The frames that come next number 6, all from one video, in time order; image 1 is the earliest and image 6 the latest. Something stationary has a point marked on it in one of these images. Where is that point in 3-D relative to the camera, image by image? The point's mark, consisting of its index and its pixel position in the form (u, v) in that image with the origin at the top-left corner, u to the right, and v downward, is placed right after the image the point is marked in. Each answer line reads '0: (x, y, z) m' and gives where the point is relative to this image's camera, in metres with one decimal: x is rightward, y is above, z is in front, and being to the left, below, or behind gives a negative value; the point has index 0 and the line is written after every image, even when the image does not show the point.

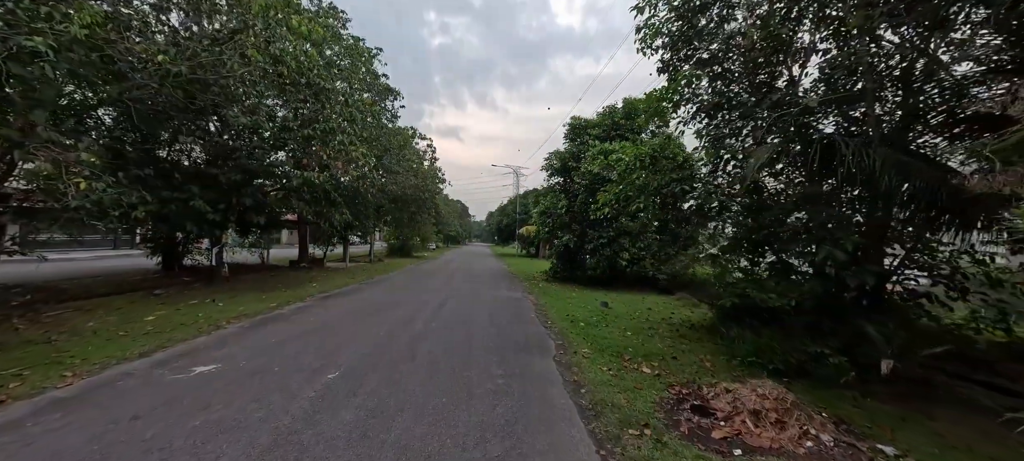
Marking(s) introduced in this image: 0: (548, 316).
0: (+0.7, -1.8, +7.8) m
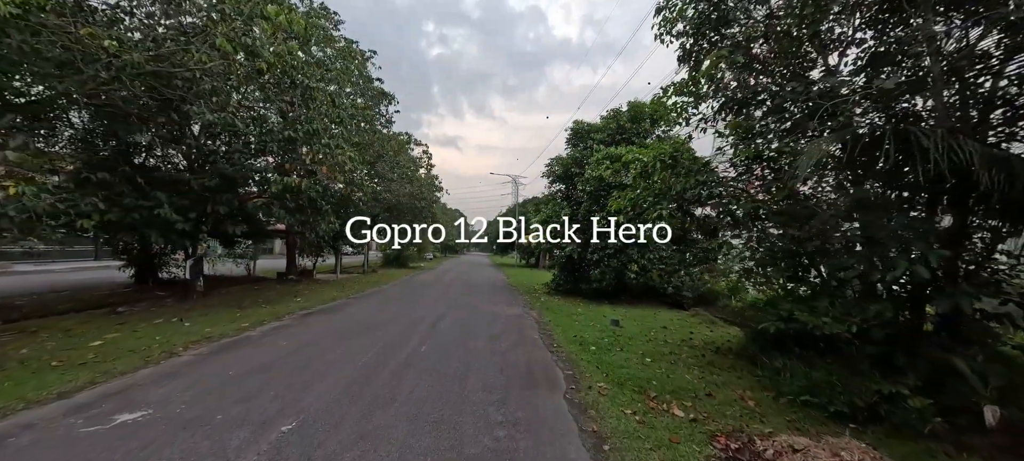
0: (+0.7, -2.0, +6.9) m
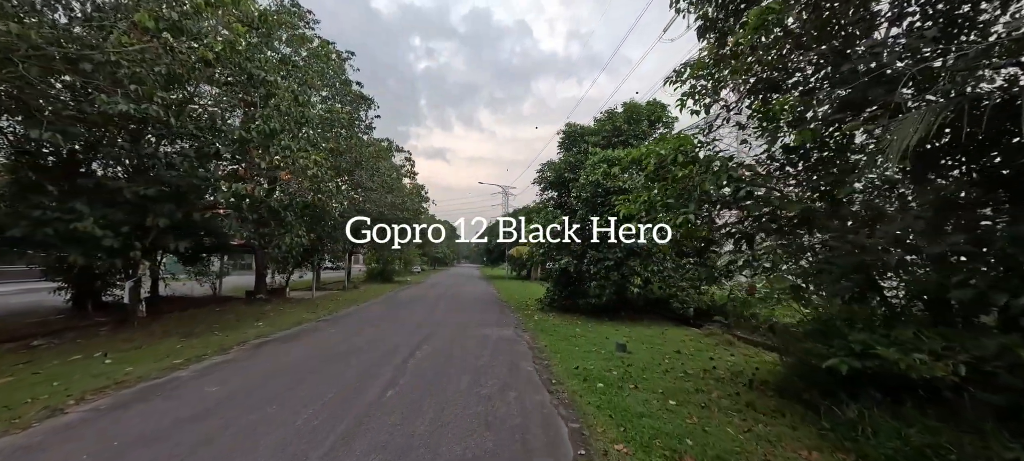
0: (+0.6, -2.1, +5.7) m
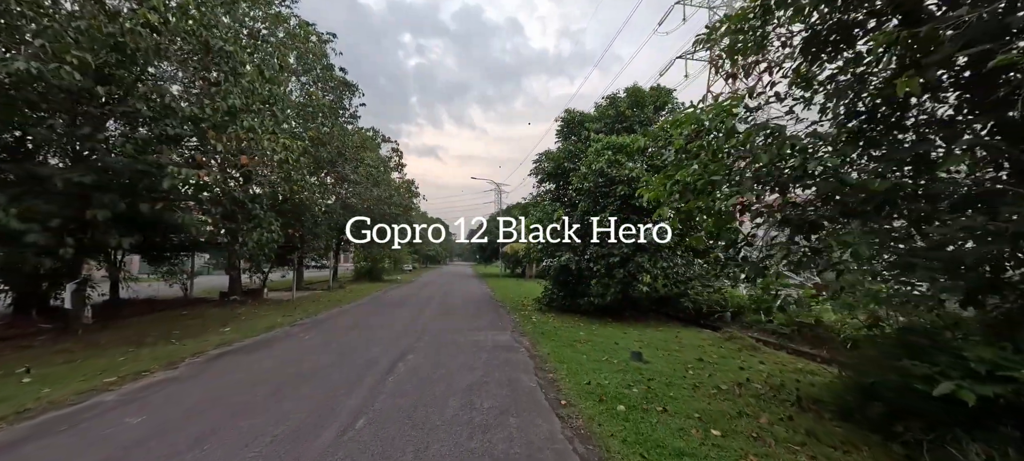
0: (+0.6, -2.0, +4.8) m
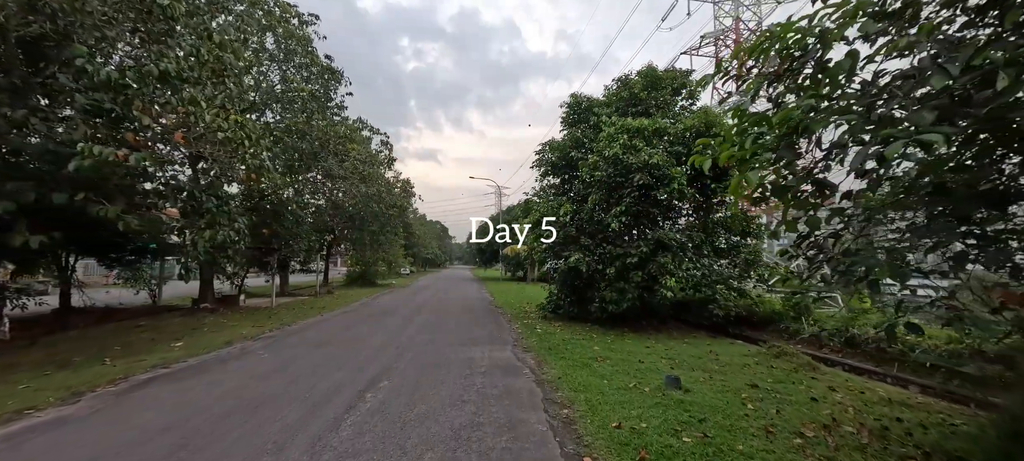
0: (+0.6, -1.9, +3.4) m
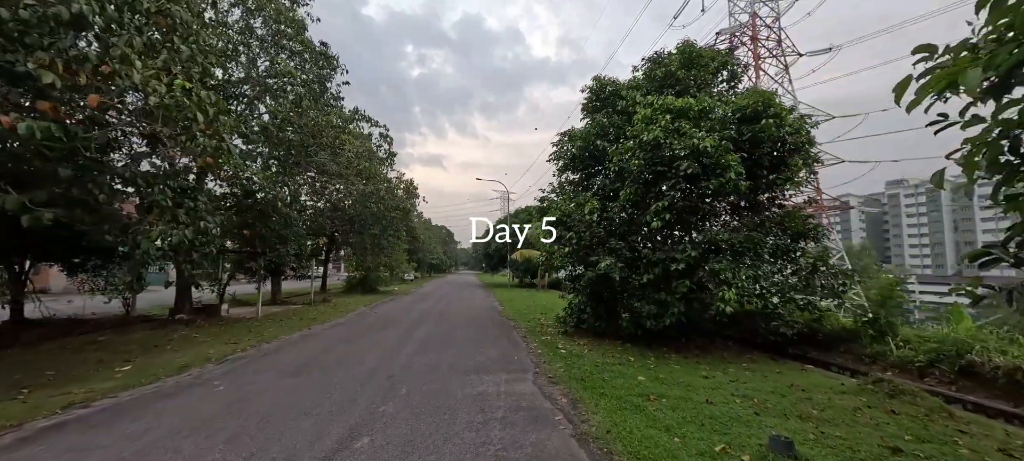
0: (+0.9, -1.8, +2.0) m
